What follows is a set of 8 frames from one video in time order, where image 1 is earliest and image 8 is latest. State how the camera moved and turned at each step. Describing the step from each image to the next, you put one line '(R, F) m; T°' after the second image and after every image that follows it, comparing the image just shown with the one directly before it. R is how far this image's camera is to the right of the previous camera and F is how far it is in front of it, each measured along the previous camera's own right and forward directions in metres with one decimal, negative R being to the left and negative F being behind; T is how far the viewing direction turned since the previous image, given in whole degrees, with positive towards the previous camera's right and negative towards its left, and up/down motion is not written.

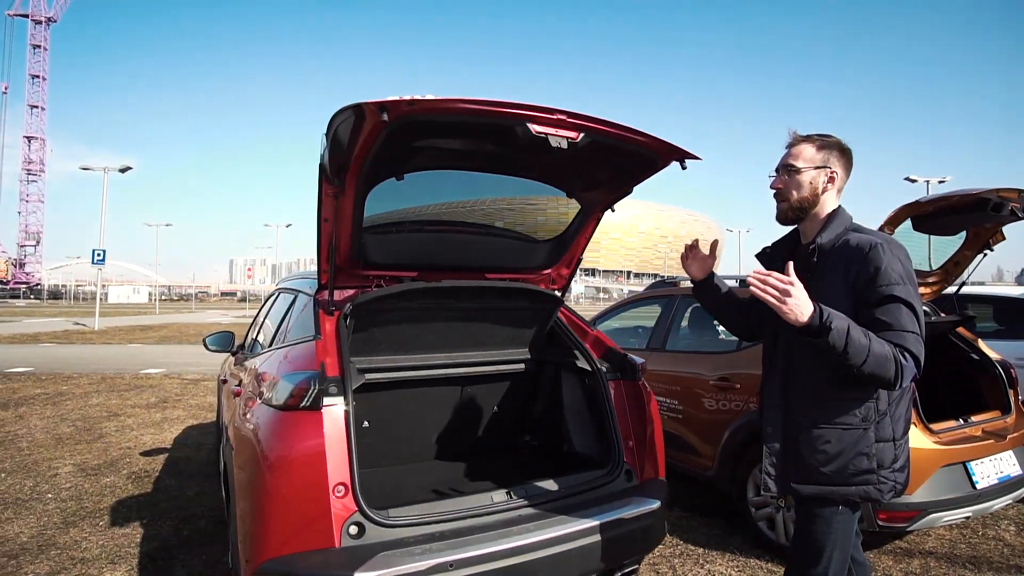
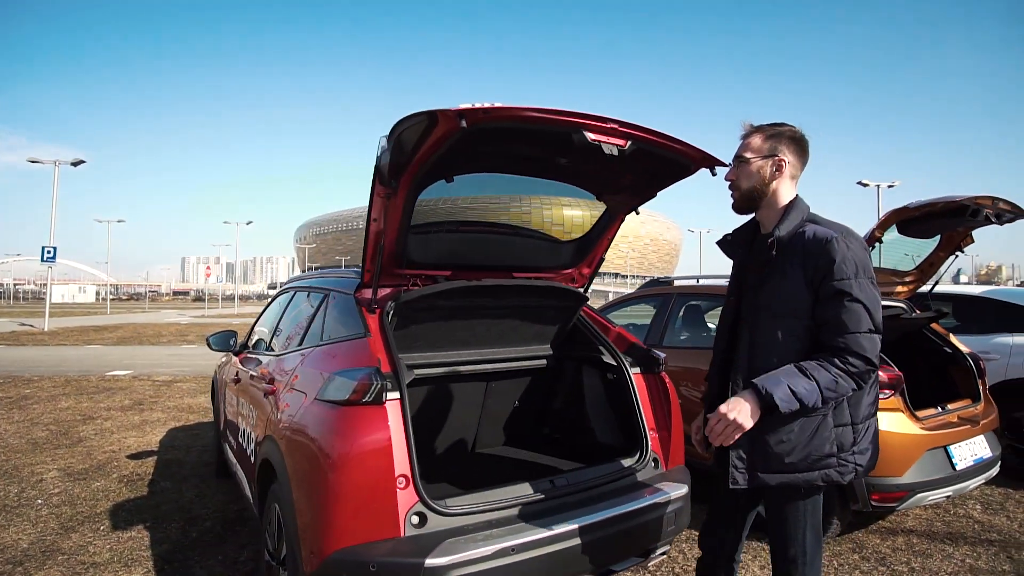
(-0.4, -0.1) m; +4°
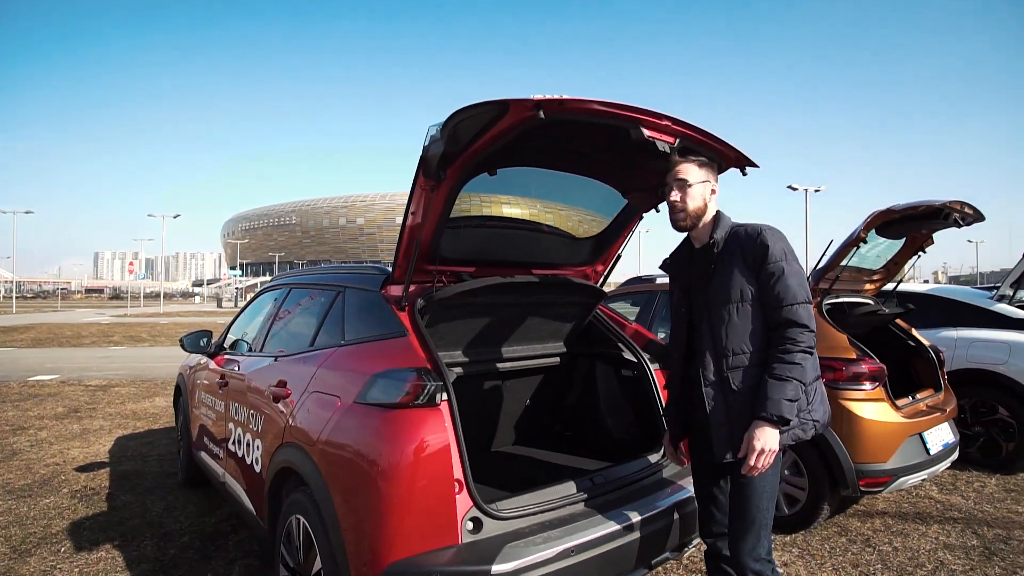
(-0.4, +0.1) m; +6°
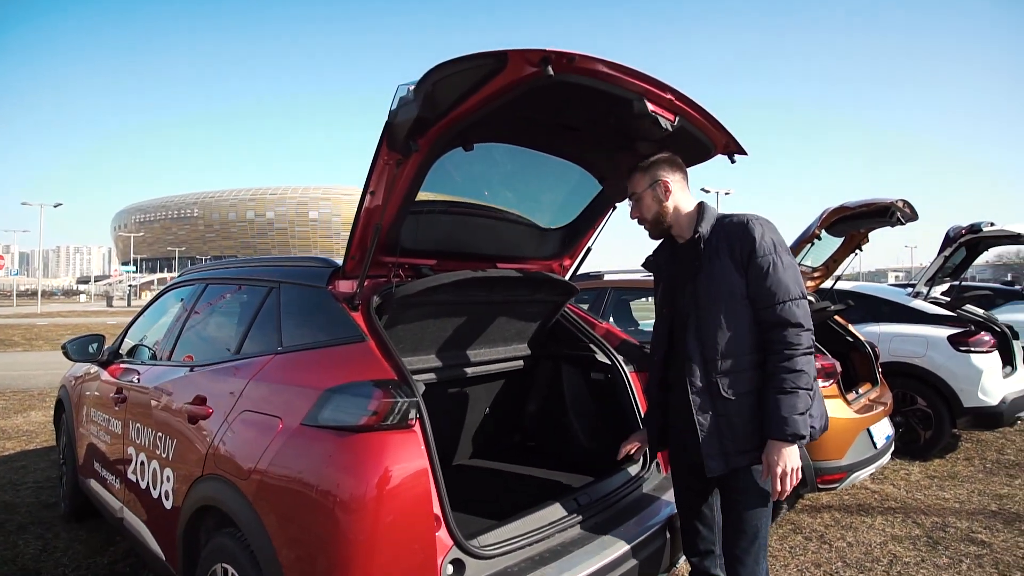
(-0.2, +0.4) m; +8°
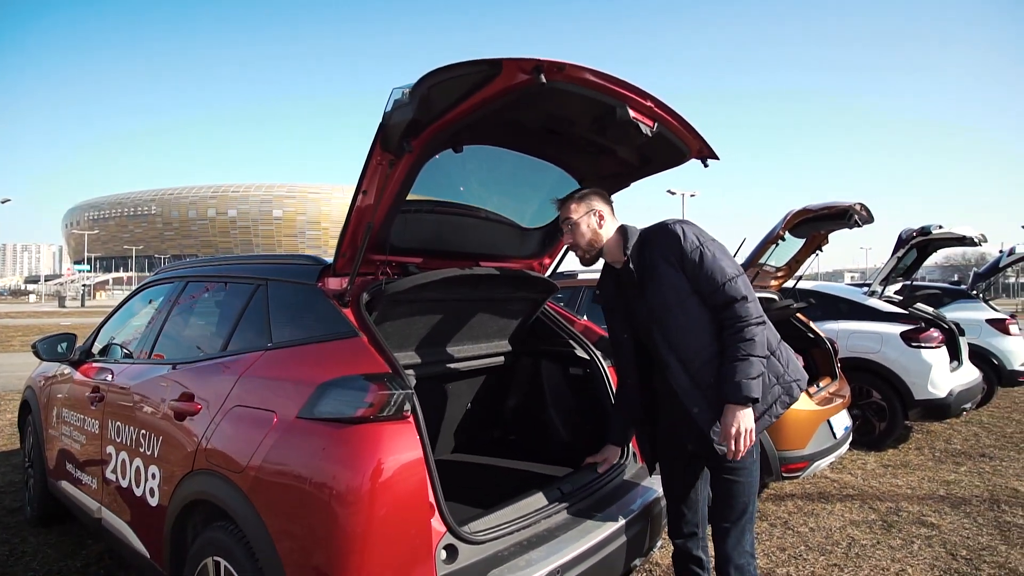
(-0.1, -0.1) m; +3°
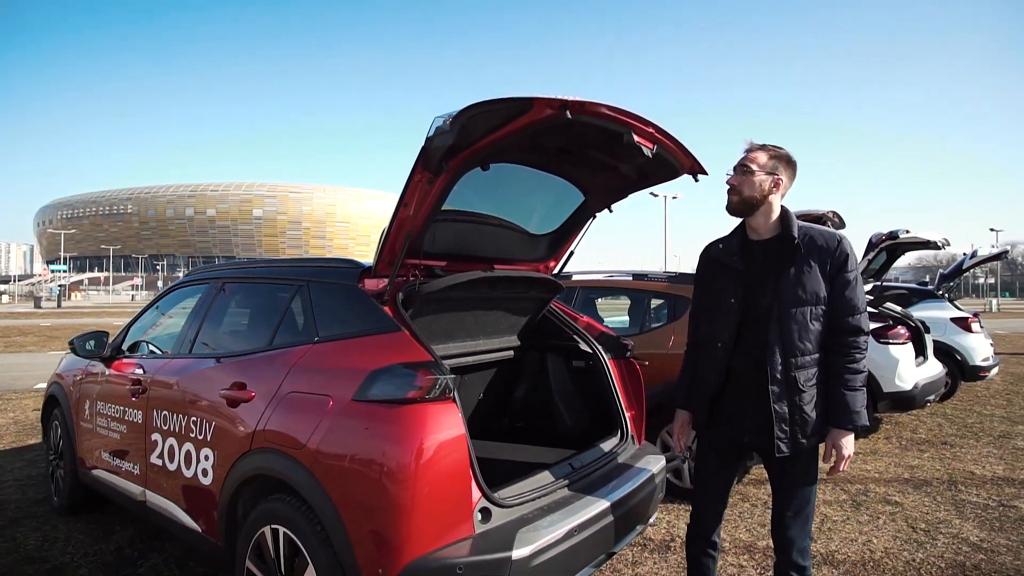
(-0.2, -0.3) m; +2°
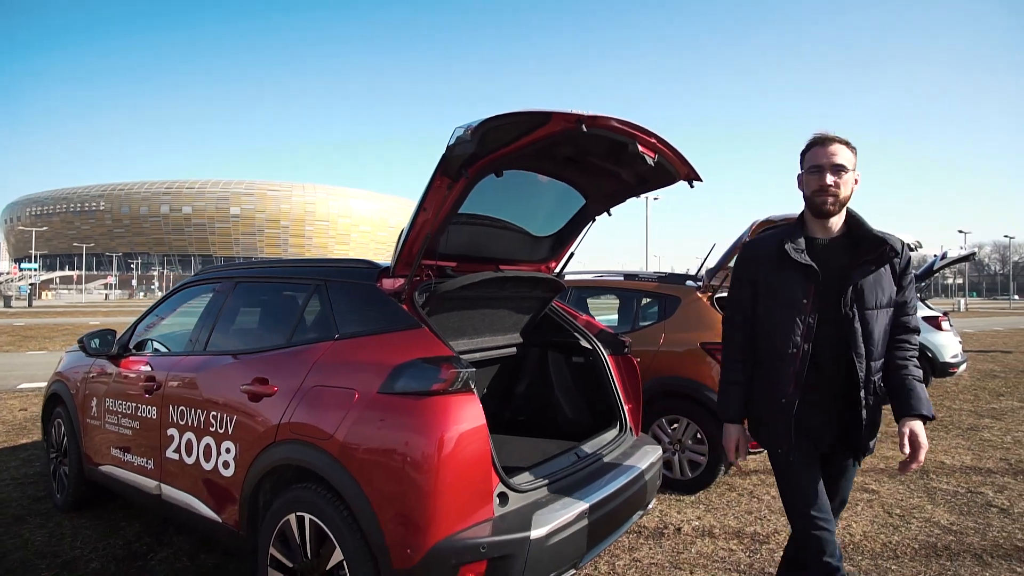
(-0.1, -0.2) m; +2°
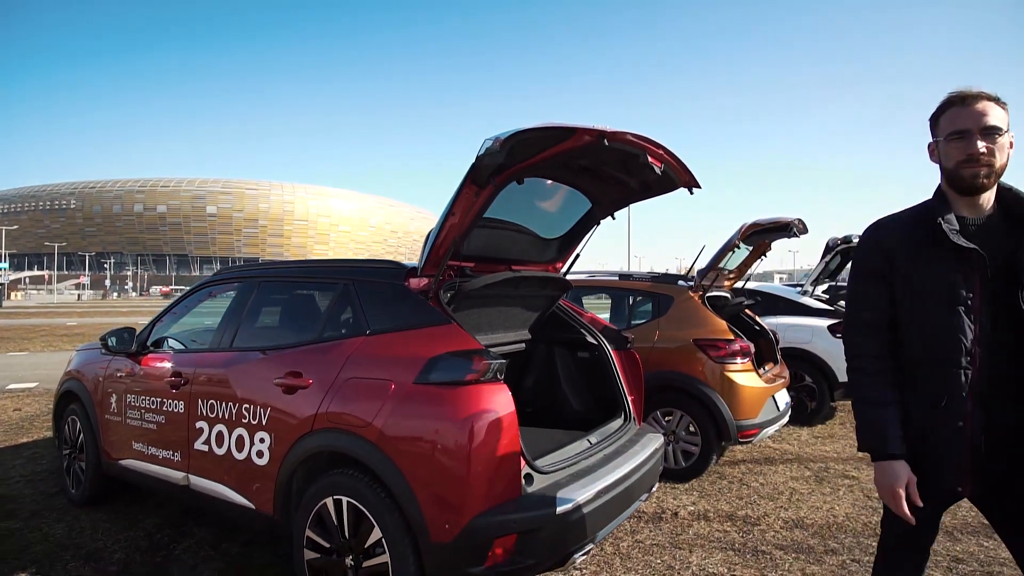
(-0.2, -0.2) m; +2°
